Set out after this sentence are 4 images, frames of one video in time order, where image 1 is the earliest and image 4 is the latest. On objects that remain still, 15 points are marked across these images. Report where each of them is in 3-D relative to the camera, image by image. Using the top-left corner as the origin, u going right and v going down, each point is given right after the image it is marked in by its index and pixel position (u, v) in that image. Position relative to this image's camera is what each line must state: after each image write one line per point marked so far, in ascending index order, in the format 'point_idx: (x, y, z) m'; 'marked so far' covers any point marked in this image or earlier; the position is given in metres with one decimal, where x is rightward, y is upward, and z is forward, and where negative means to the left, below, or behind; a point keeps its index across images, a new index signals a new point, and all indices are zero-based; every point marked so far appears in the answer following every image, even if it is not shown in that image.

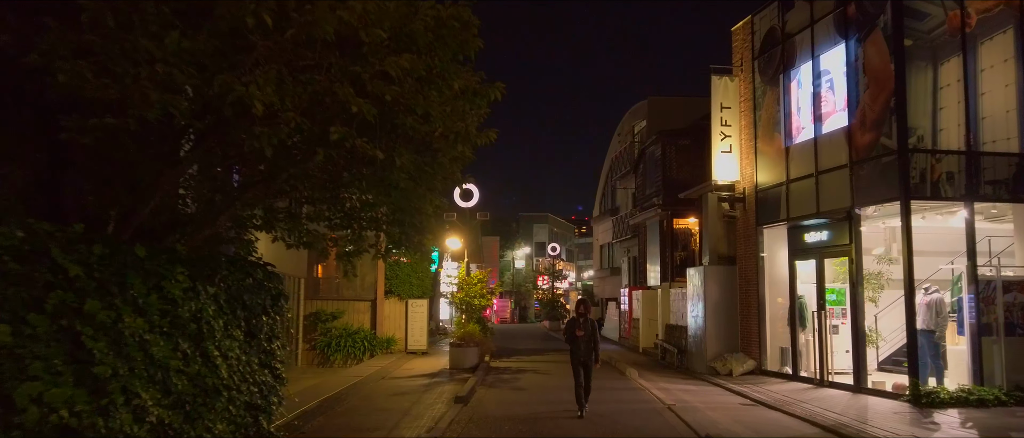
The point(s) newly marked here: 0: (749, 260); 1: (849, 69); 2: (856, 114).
0: (+5.4, -0.9, +17.2) m
1: (+6.1, +2.7, +13.8) m
2: (+6.1, +1.9, +13.5) m
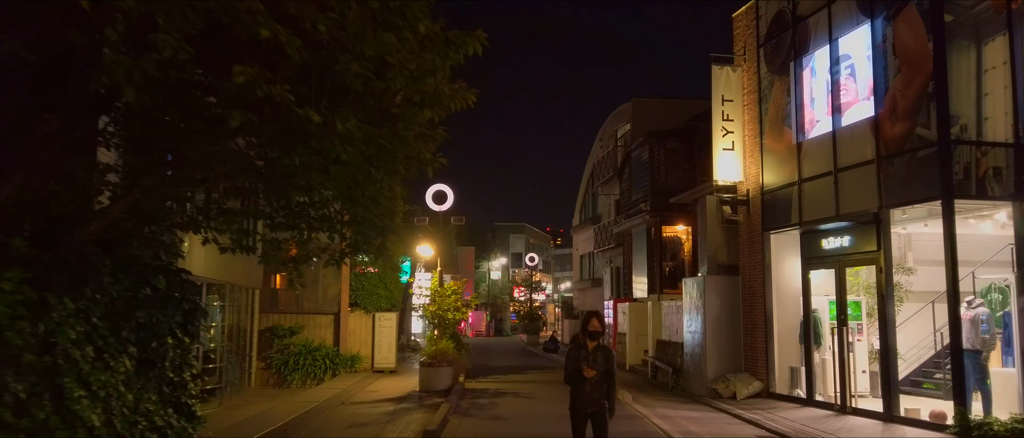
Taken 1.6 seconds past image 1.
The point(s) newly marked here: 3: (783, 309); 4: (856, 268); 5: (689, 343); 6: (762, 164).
0: (+4.9, -1.0, +15.5) m
1: (+5.8, +2.7, +12.2) m
2: (+5.8, +1.8, +11.9) m
3: (+5.3, -1.8, +14.9) m
4: (+5.8, -0.8, +12.8) m
5: (+3.9, -2.8, +16.9) m
6: (+5.0, +1.1, +15.3) m
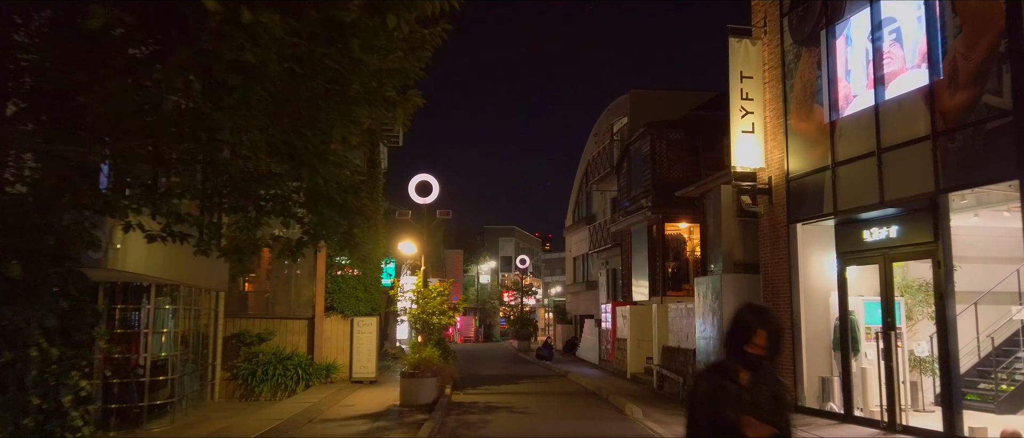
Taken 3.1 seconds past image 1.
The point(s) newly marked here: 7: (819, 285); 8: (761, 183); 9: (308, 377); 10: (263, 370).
0: (+4.8, -0.9, +13.7) m
1: (+5.7, +2.9, +10.4) m
2: (+5.8, +2.0, +10.2) m
3: (+5.2, -1.6, +13.2) m
4: (+5.7, -0.6, +11.1) m
5: (+3.8, -2.6, +15.1) m
6: (+4.9, +1.3, +13.6) m
7: (+5.3, -1.1, +13.2) m
8: (+4.7, +0.7, +14.2) m
9: (-5.0, -3.9, +18.6) m
10: (-5.8, -3.5, +17.6) m
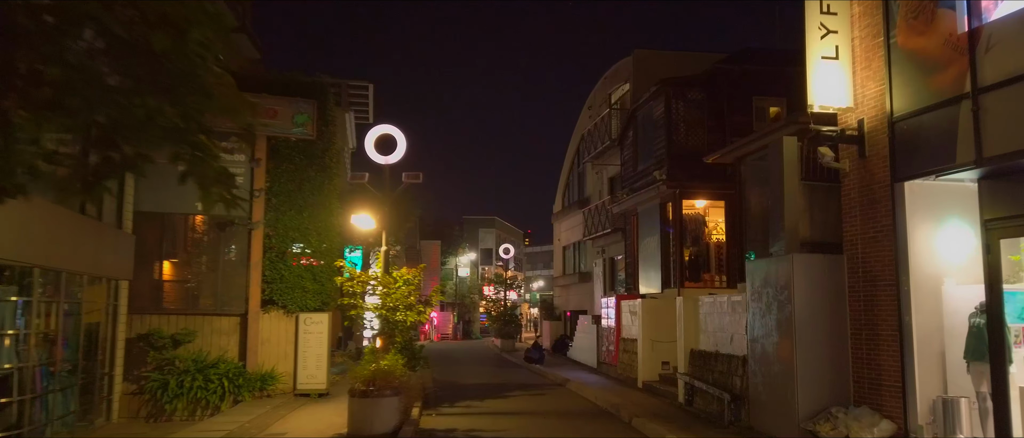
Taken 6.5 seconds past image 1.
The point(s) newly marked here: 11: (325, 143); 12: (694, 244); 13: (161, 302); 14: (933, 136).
0: (+4.7, -0.3, +9.9) m
1: (+5.7, +3.4, +6.6) m
2: (+5.8, +2.5, +6.3) m
3: (+5.1, -1.1, +9.4) m
4: (+5.7, -0.1, +7.3) m
5: (+3.6, -2.1, +11.3) m
6: (+4.8, +1.8, +9.7) m
7: (+5.2, -0.6, +9.4) m
8: (+4.6, +1.2, +10.4) m
9: (-5.2, -3.2, +14.5) m
10: (-6.0, -2.9, +13.5) m
11: (-4.1, +1.6, +16.6) m
12: (+4.5, -0.6, +18.9) m
13: (-6.9, -1.6, +14.8) m
14: (+5.0, +1.0, +9.0) m
